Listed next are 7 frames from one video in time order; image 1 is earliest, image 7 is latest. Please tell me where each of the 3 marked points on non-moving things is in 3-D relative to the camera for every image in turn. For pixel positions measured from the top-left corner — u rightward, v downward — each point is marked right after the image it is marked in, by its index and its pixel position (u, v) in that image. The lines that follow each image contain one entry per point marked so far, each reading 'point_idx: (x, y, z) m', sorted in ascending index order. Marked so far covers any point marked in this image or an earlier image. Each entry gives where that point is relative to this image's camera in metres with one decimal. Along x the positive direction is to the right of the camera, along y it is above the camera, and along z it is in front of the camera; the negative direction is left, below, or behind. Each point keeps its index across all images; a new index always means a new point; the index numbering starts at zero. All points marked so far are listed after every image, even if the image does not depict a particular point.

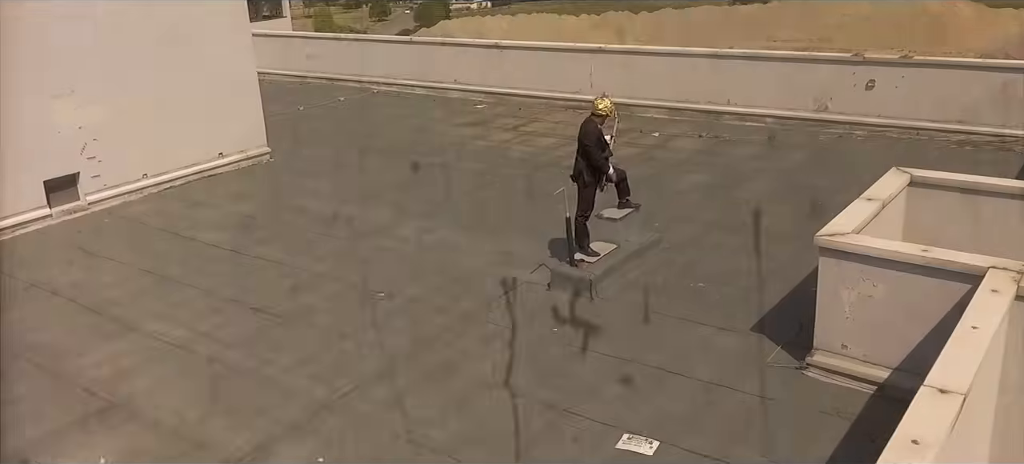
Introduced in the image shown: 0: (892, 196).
0: (+2.4, +0.2, +5.0) m
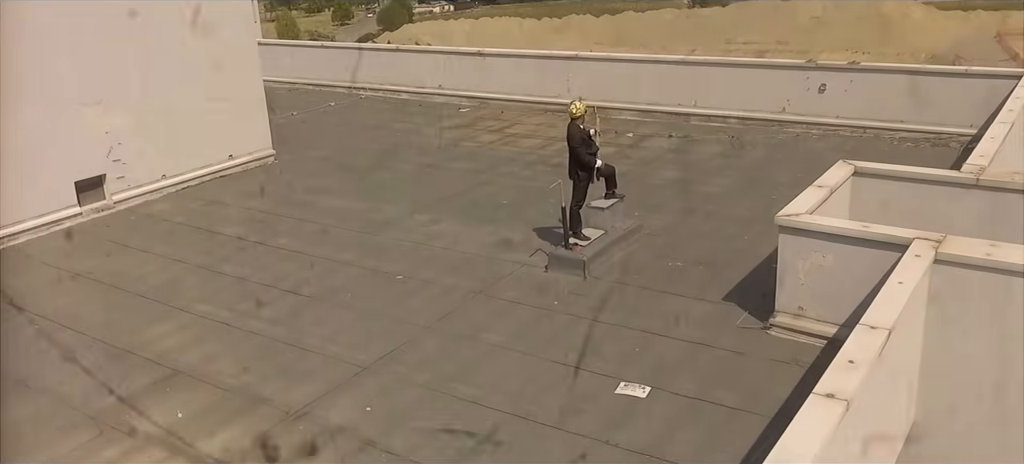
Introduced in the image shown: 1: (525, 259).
0: (+2.4, +0.4, +6.0) m
1: (+0.1, -0.2, +7.2) m
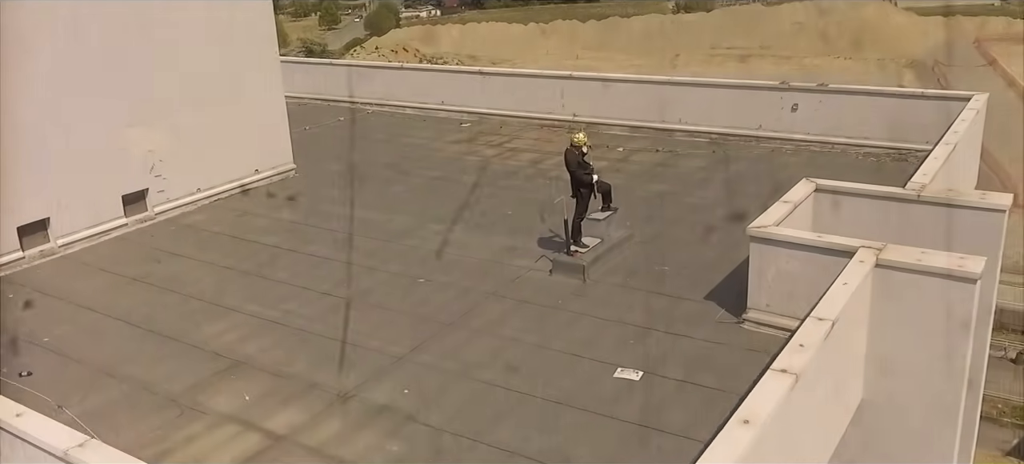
0: (+2.5, +0.3, +7.0) m
1: (+0.2, -0.3, +8.1) m
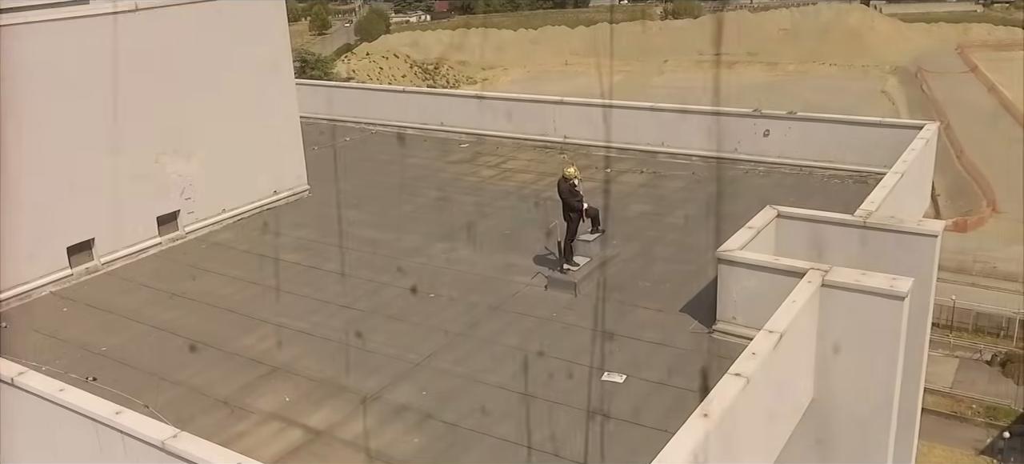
0: (+2.5, +0.1, +8.0) m
1: (+0.2, -0.5, +9.2) m
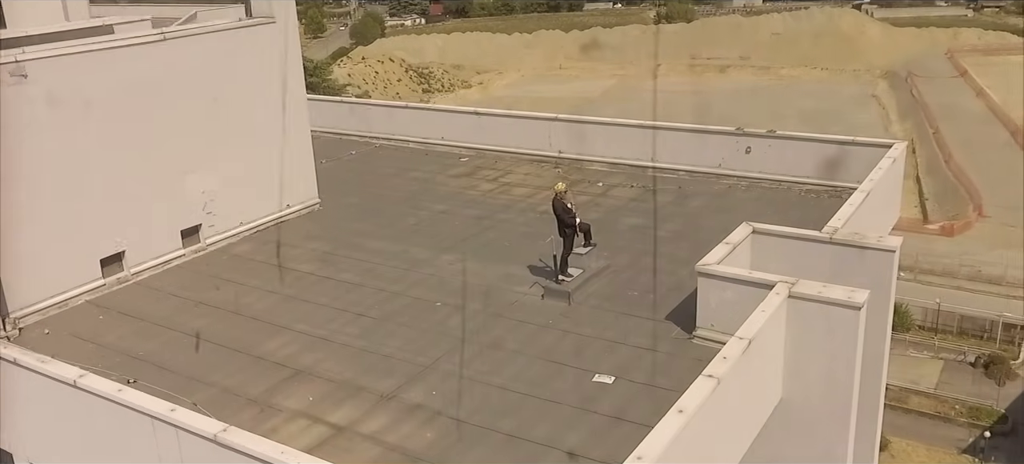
0: (+2.5, -0.1, +8.9) m
1: (+0.2, -0.7, +10.0) m
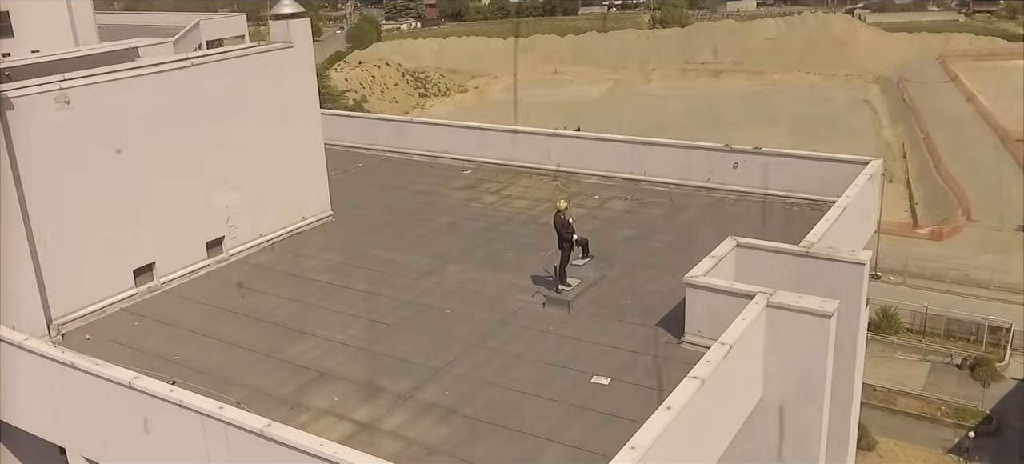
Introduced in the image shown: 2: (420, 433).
0: (+2.6, -0.3, +9.7) m
1: (+0.2, -0.9, +10.8) m
2: (-0.9, -2.0, +8.0) m
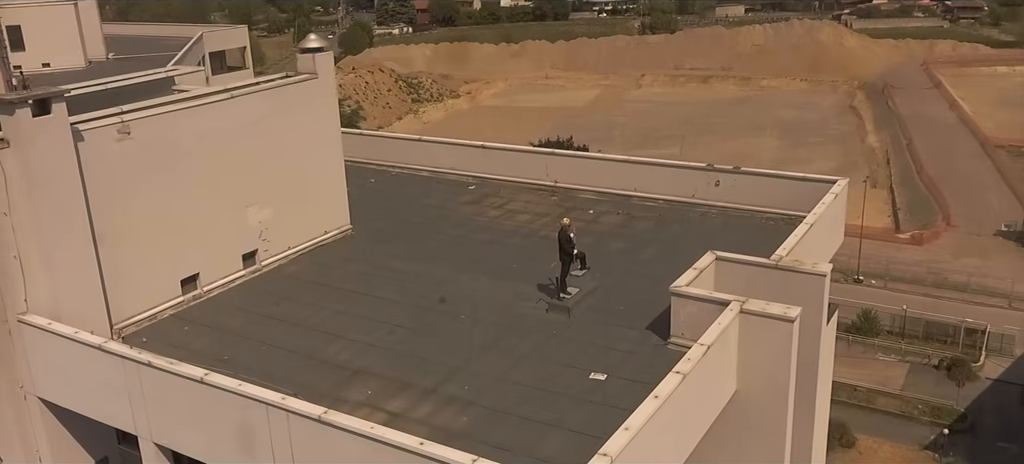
0: (+2.7, -0.5, +11.2) m
1: (+0.3, -1.1, +12.2) m
2: (-0.8, -2.2, +9.3) m
